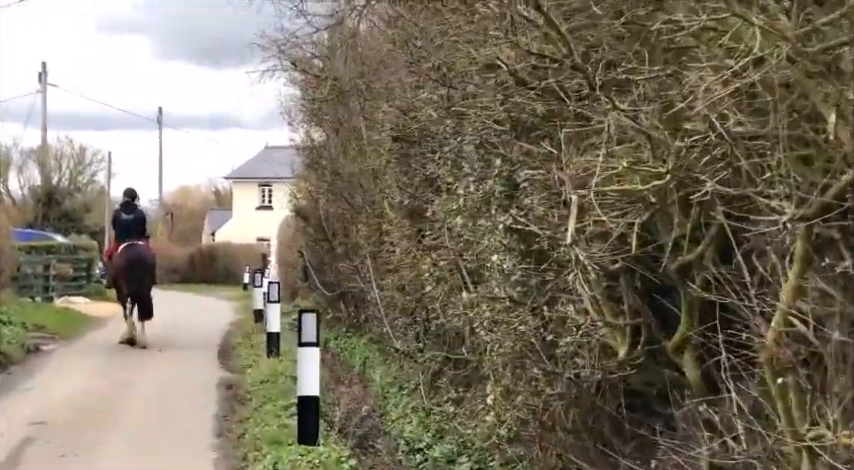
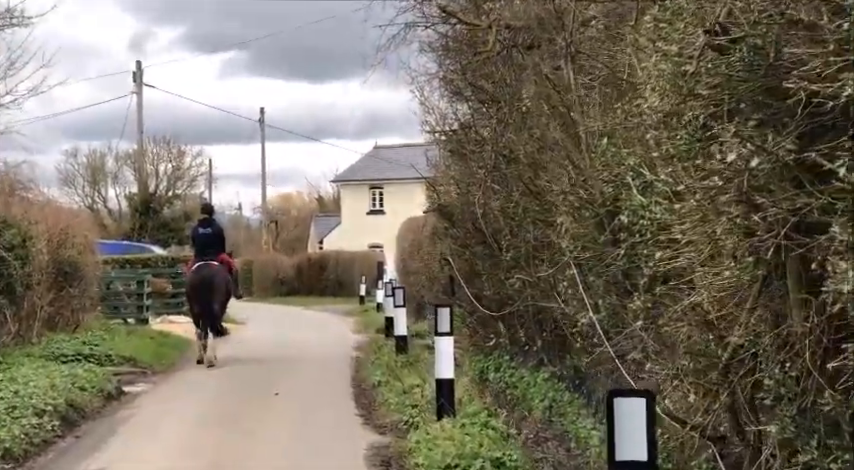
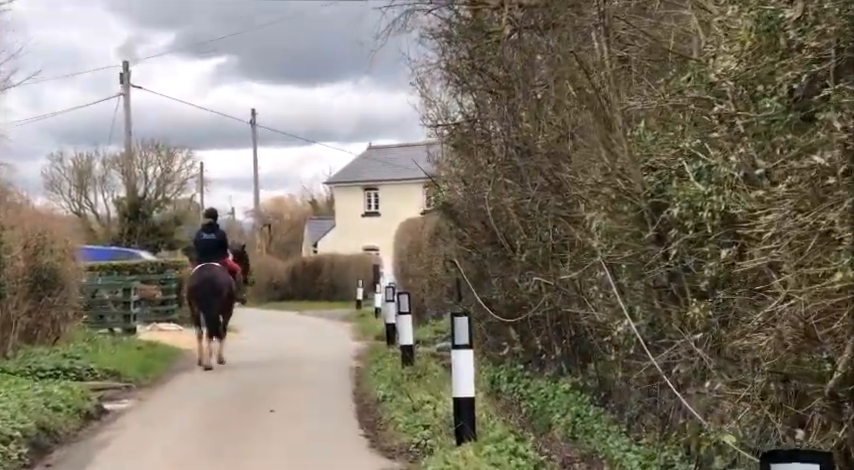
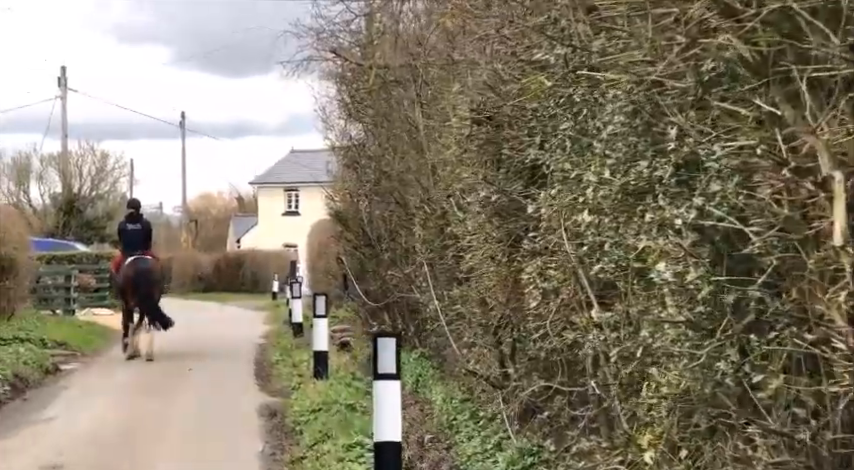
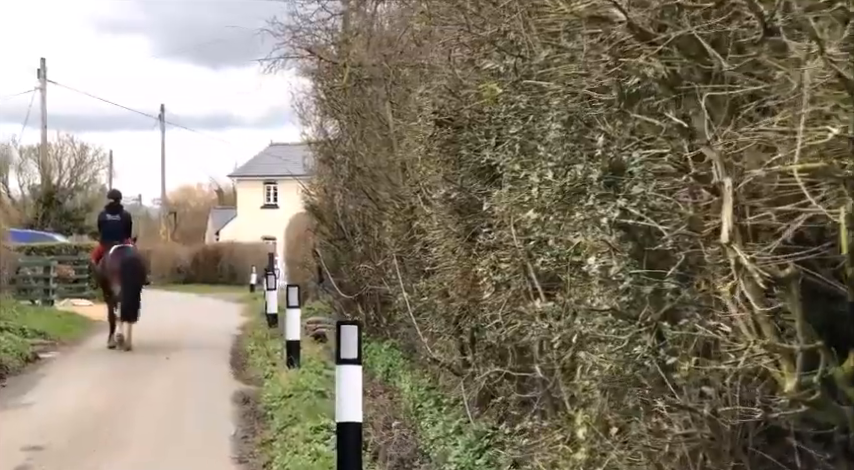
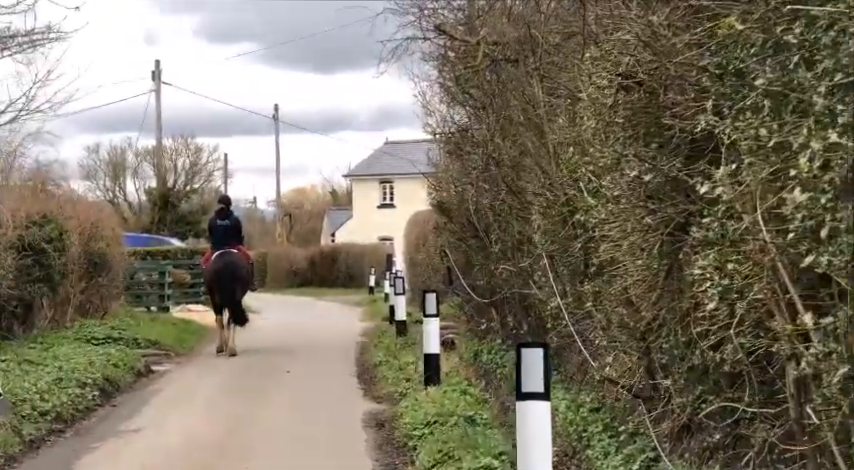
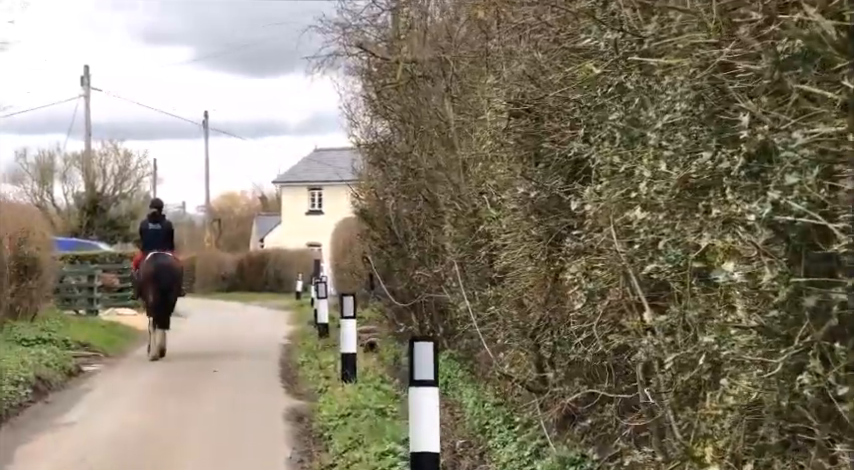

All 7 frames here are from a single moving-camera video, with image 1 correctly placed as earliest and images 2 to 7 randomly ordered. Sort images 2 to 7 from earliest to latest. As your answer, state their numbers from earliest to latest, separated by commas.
5, 4, 7, 6, 2, 3
